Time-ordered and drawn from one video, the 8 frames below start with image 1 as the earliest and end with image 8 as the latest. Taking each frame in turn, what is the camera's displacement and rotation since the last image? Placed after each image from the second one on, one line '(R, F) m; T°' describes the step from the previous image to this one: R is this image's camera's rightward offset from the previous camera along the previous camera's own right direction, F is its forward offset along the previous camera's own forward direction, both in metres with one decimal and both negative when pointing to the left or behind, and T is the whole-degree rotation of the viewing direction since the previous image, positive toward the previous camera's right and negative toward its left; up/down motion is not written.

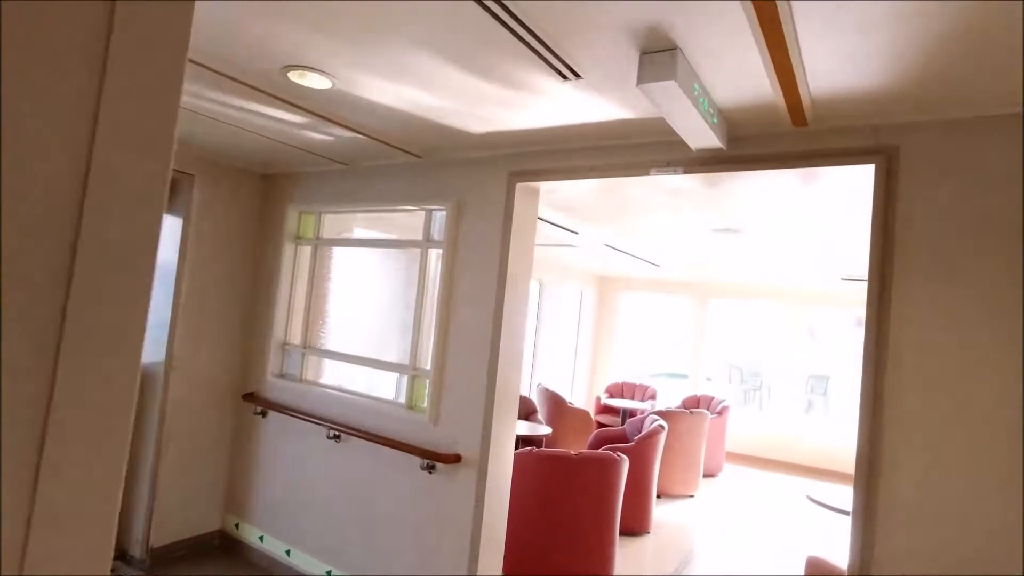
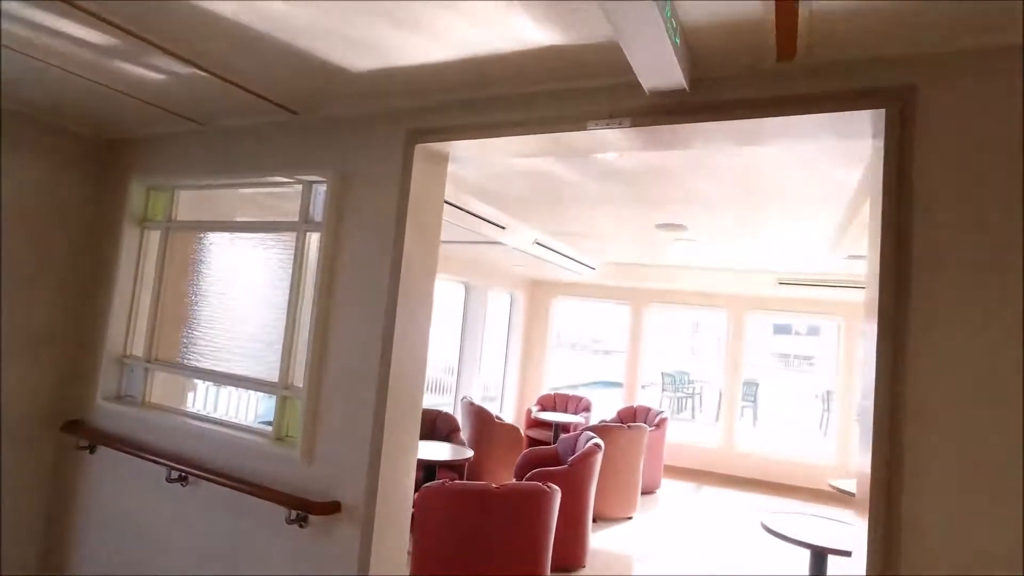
(+0.1, +0.5) m; +7°
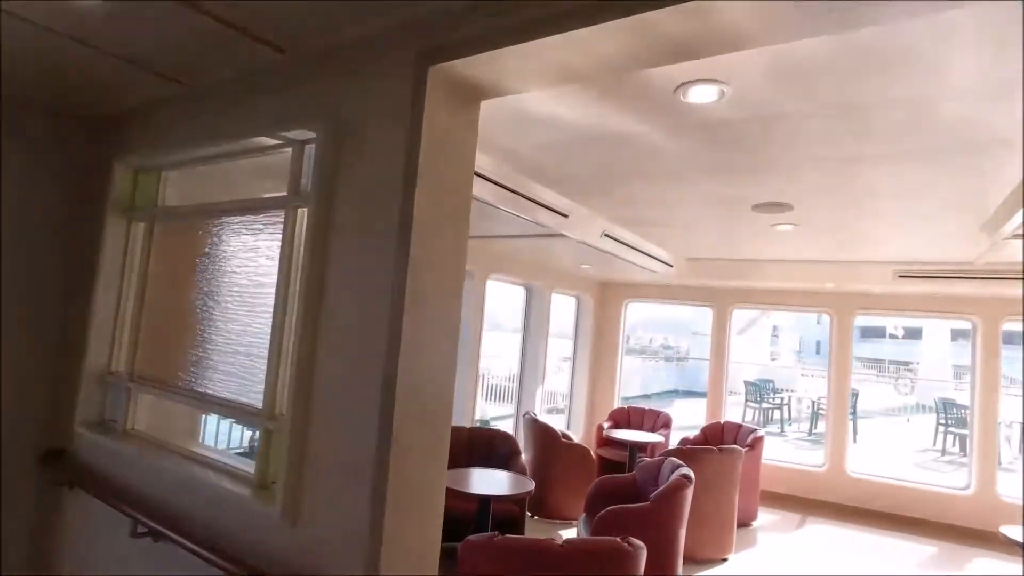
(0.0, +0.6) m; -7°
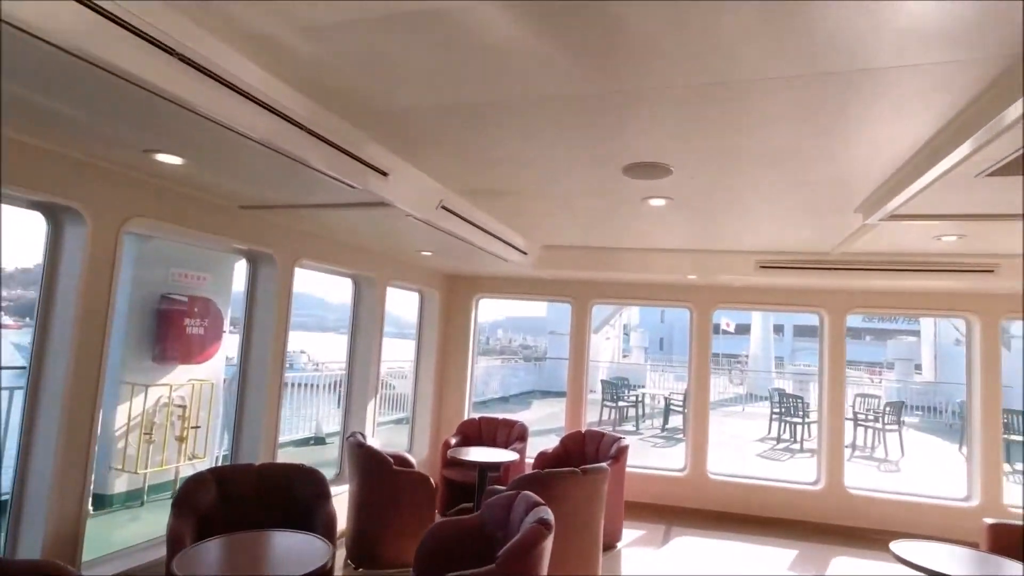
(+0.3, +0.8) m; +14°
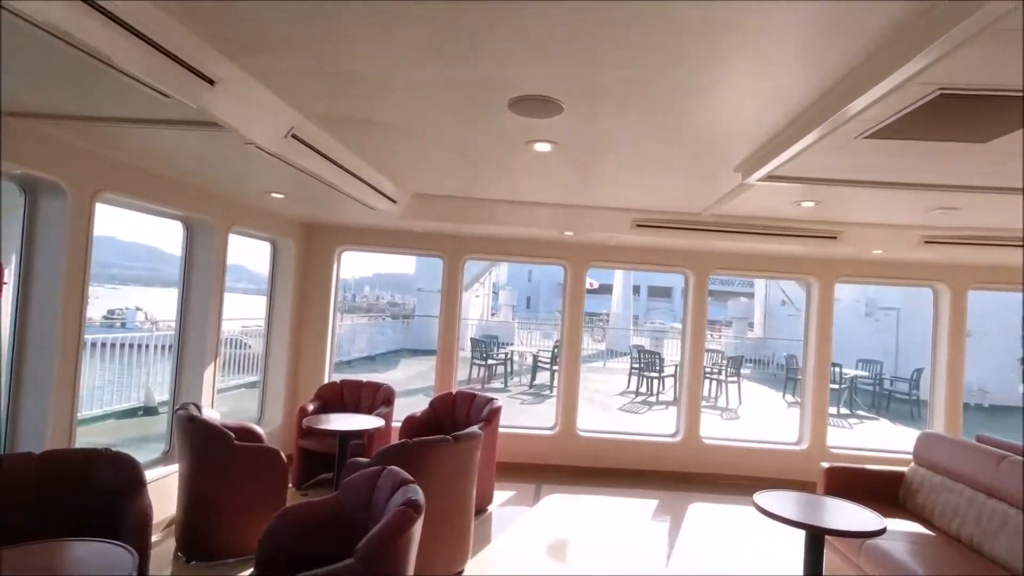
(0.0, +0.3) m; +13°
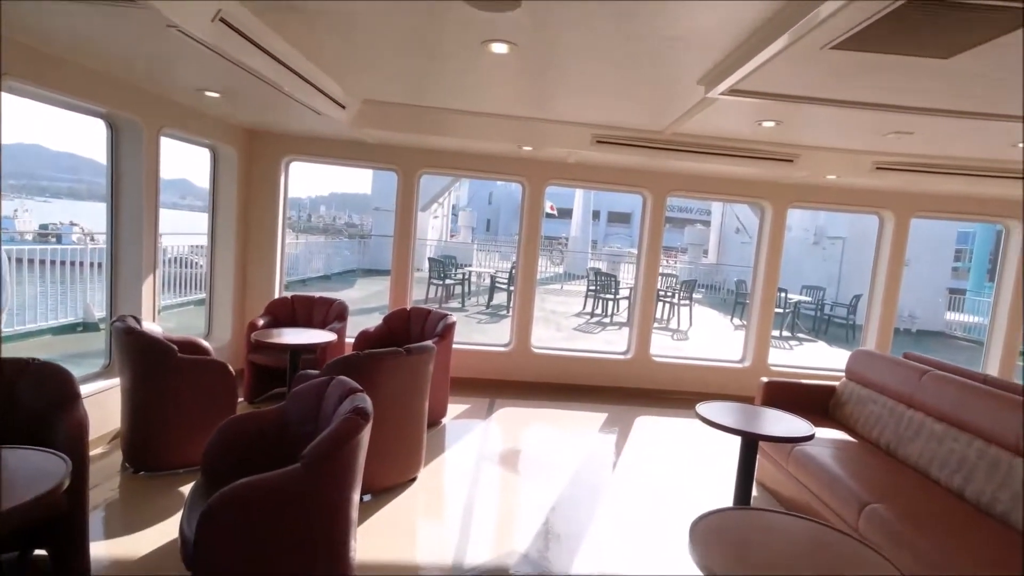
(0.0, +0.1) m; +4°
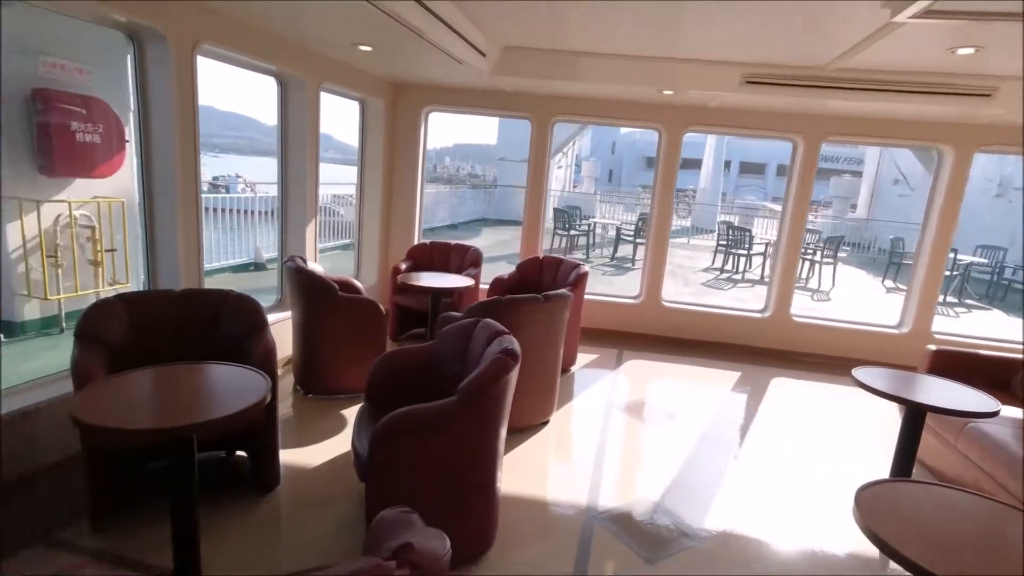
(-0.1, 0.0) m; -12°
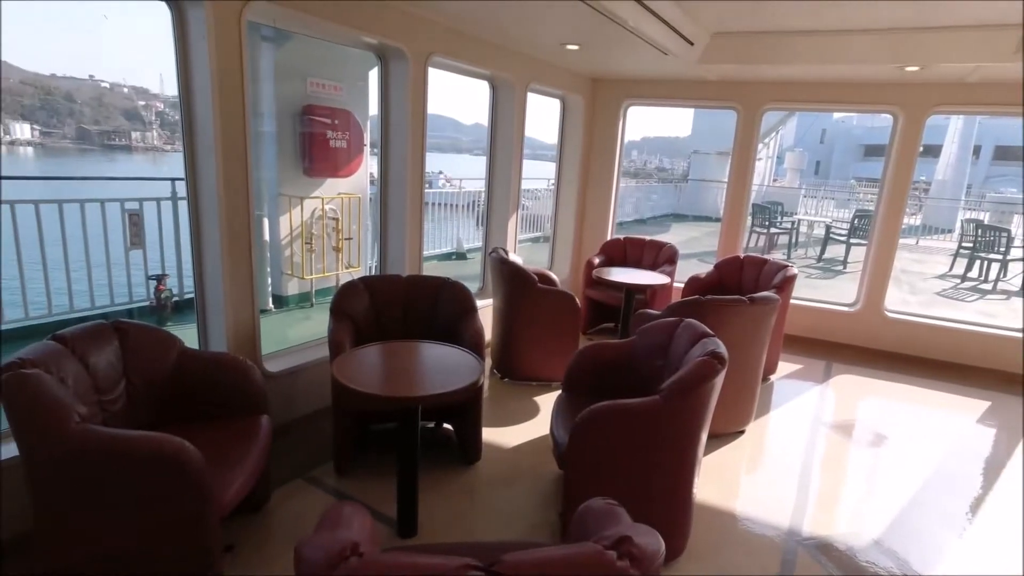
(-0.1, 0.0) m; -18°
